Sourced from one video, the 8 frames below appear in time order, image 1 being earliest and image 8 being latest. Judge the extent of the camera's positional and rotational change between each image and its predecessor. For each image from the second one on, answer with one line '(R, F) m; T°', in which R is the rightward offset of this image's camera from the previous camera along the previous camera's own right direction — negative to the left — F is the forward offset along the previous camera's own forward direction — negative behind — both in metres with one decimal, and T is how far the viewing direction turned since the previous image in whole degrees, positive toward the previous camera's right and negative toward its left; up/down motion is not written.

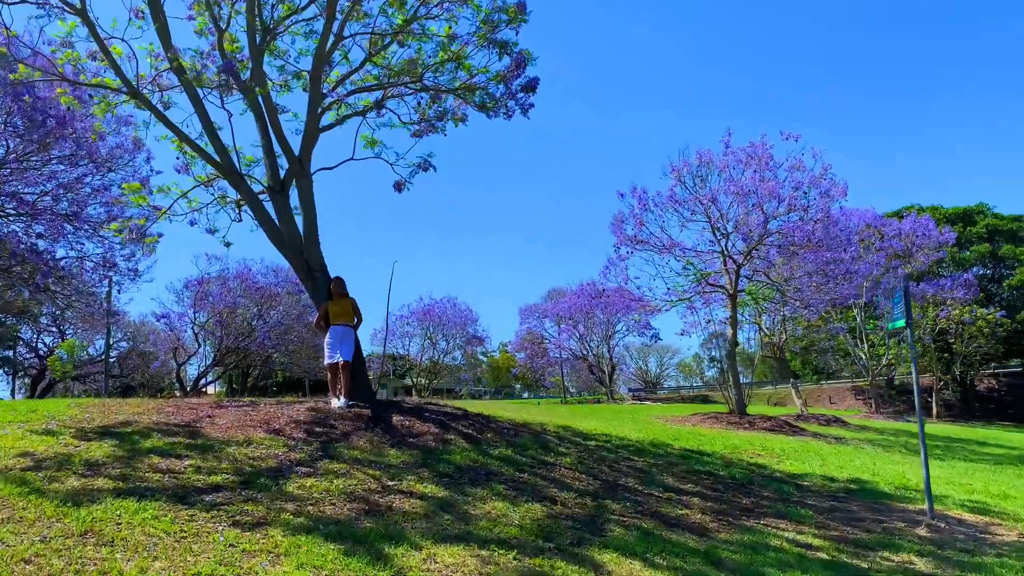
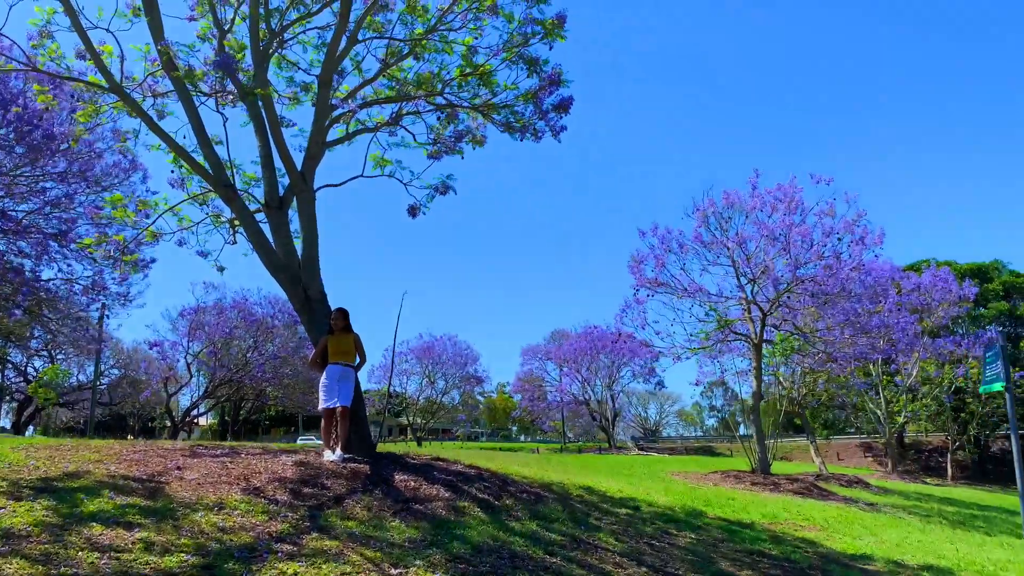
(-0.2, +0.9) m; 0°
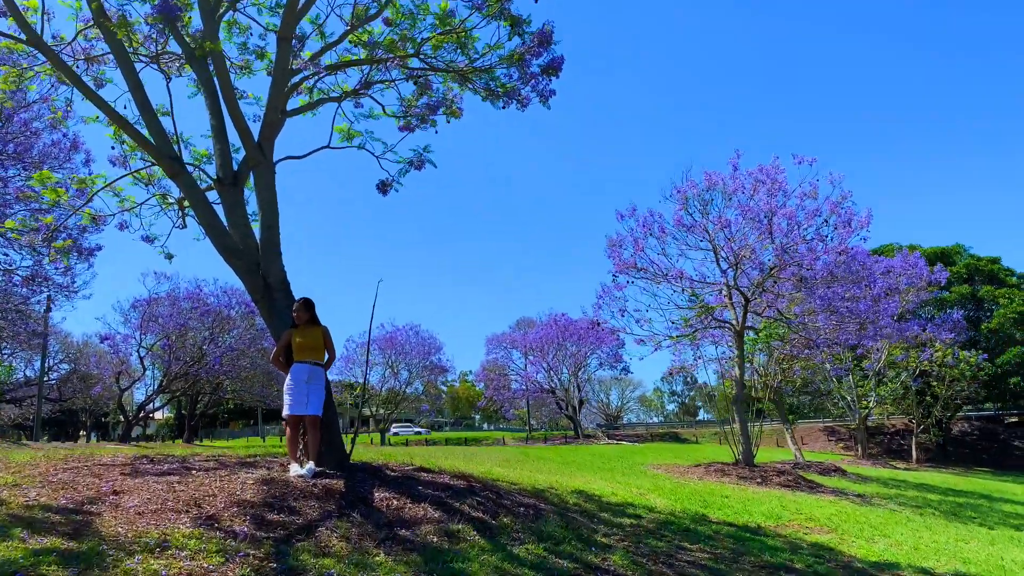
(-0.2, +0.7) m; +3°
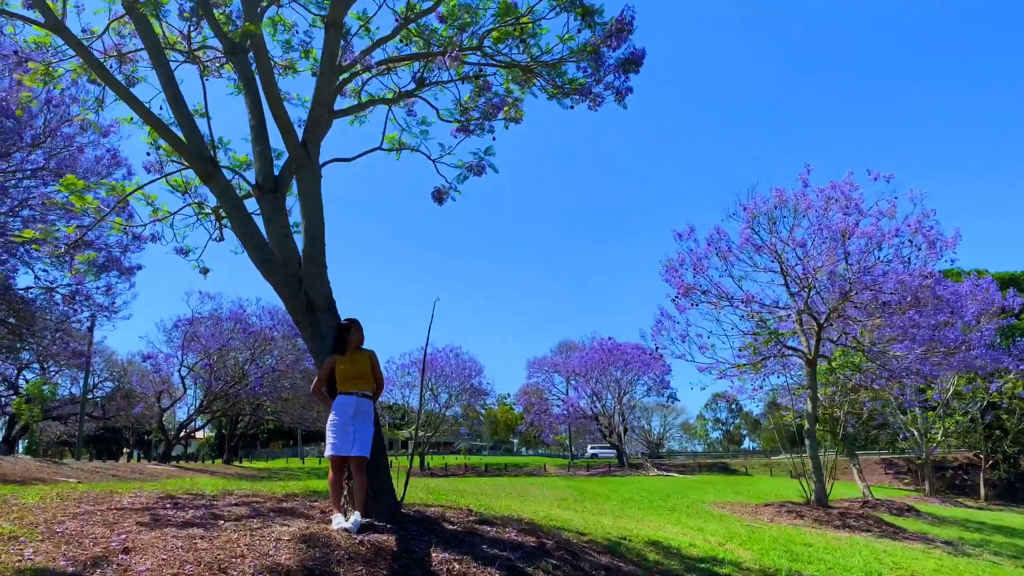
(-0.2, +0.7) m; -3°
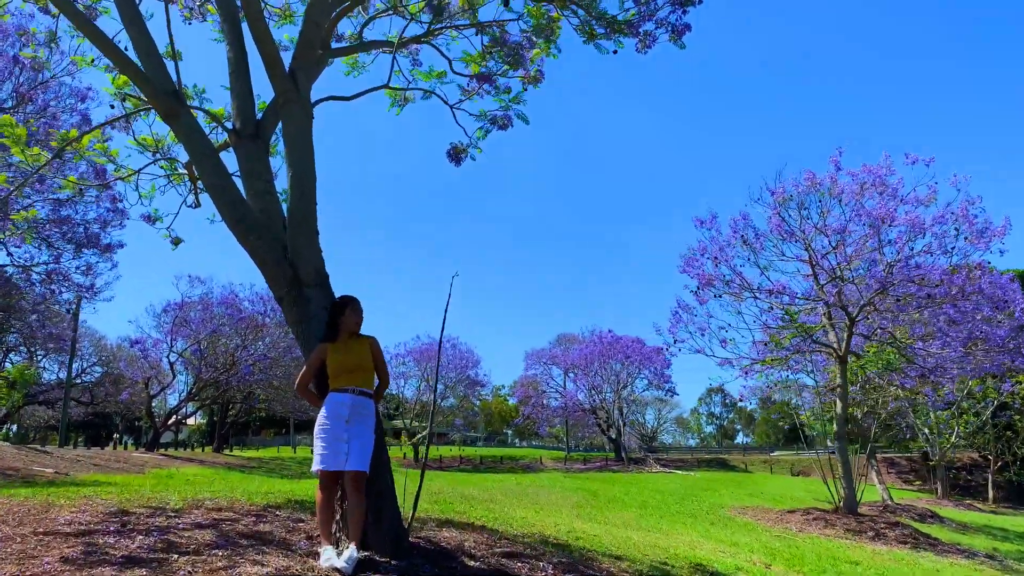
(-0.2, +0.9) m; 0°
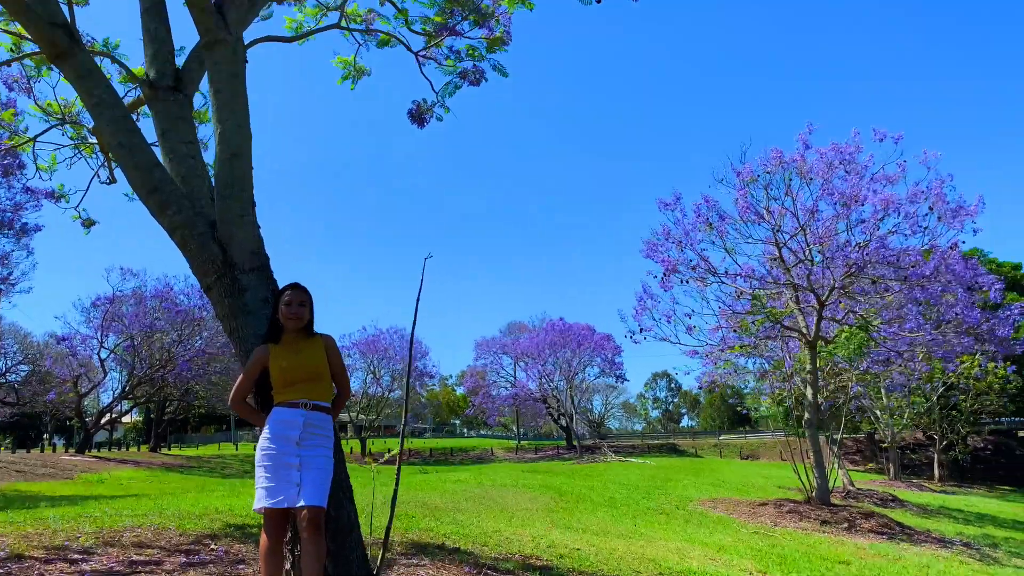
(-0.2, +0.7) m; +4°
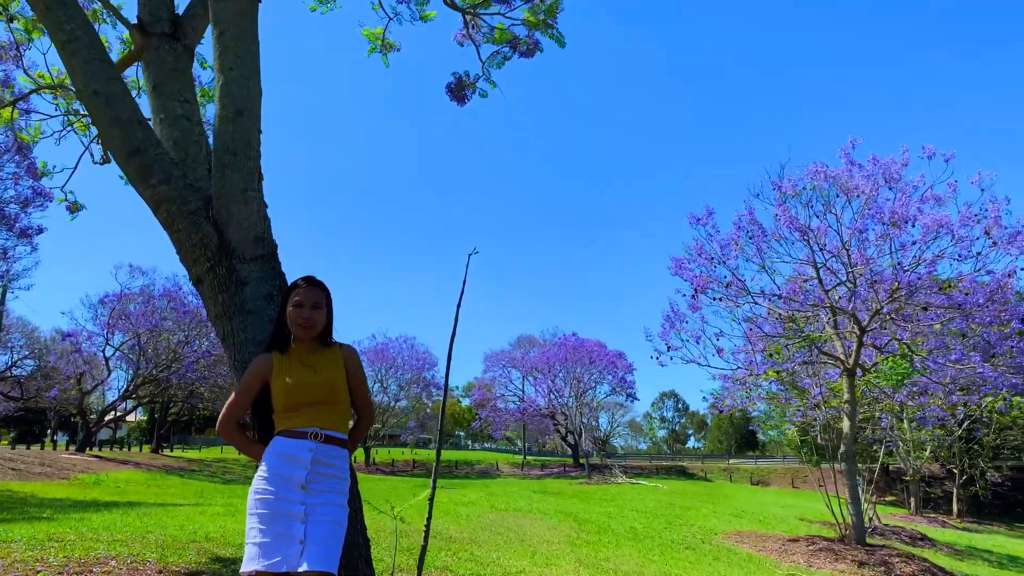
(-0.2, +0.6) m; -1°
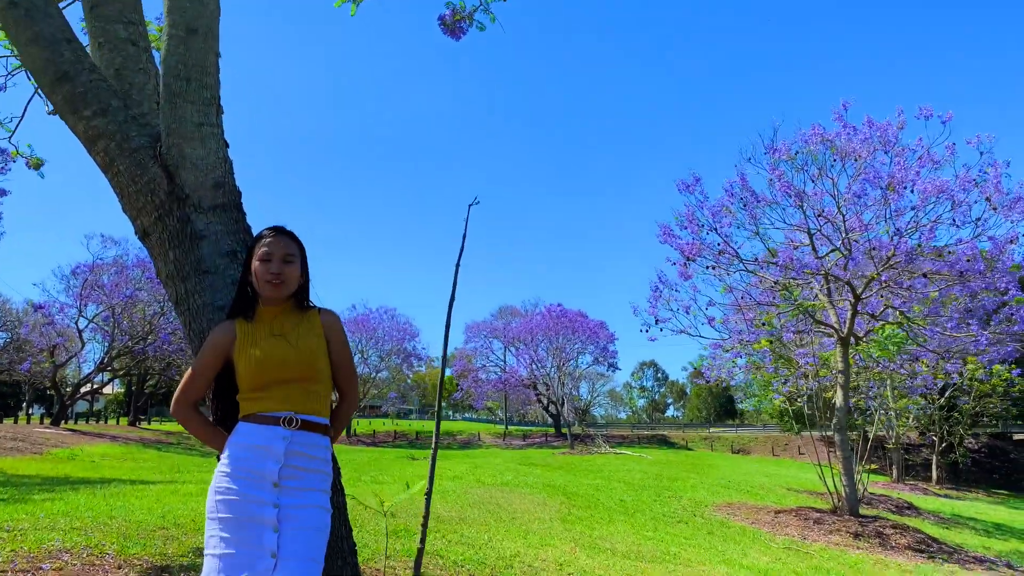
(-0.1, +0.4) m; +1°
